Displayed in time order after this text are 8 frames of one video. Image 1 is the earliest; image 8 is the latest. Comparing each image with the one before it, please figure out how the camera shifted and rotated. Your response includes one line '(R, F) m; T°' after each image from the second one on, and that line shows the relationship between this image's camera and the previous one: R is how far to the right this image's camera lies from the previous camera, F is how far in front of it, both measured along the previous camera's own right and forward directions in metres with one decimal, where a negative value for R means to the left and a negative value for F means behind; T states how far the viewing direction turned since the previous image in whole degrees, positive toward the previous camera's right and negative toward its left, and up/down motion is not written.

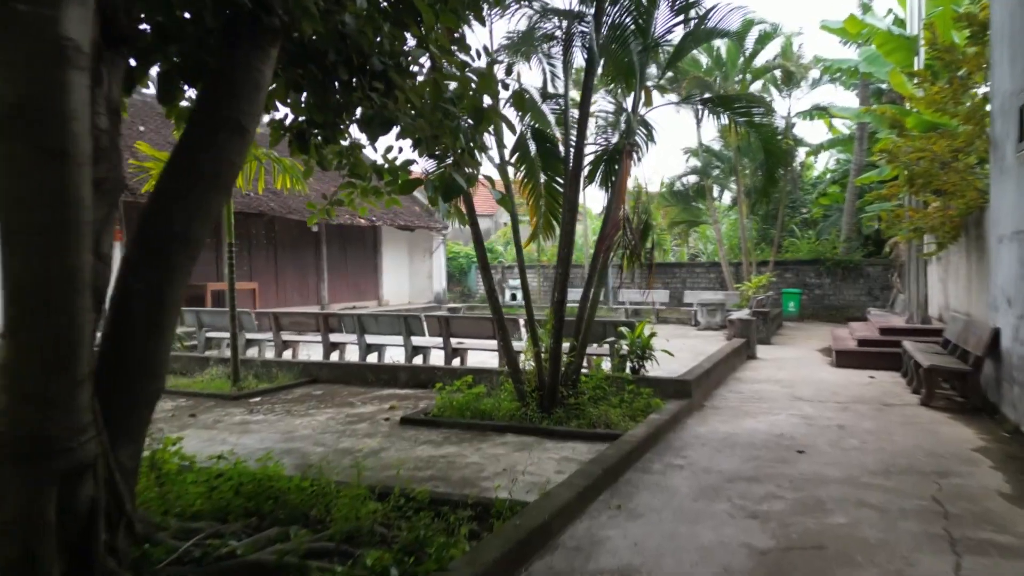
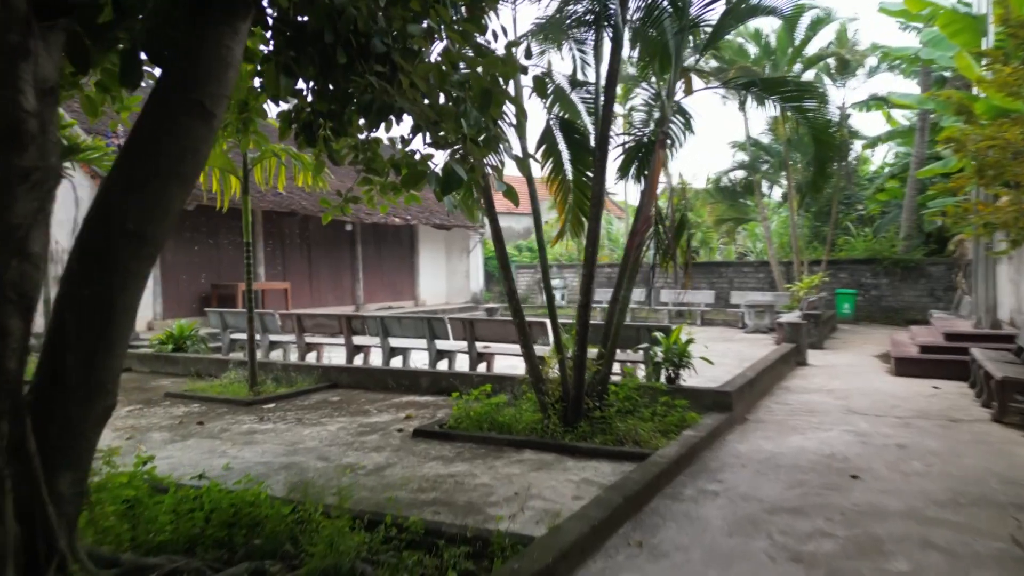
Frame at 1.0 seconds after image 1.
(+0.2, +0.4) m; -4°
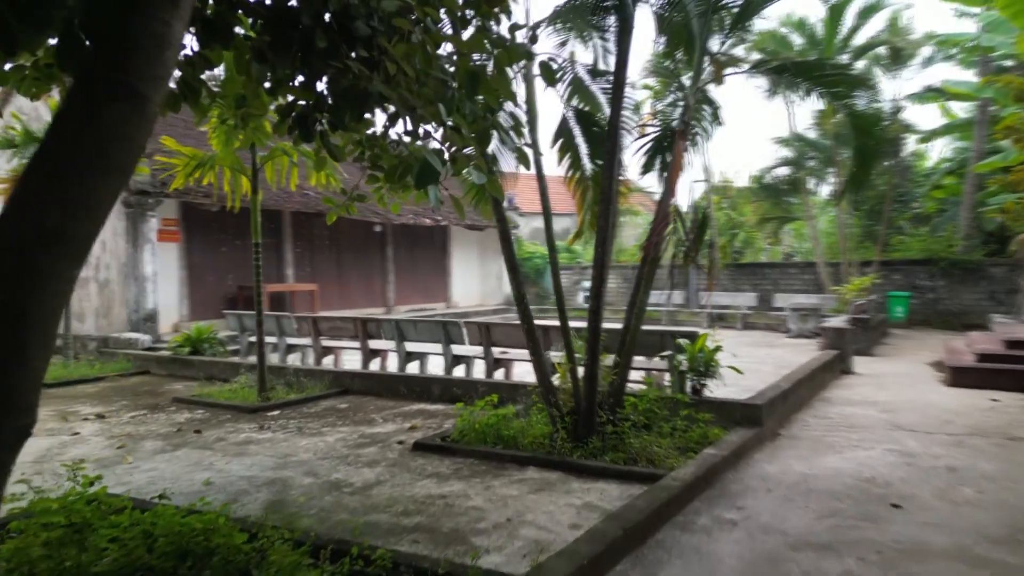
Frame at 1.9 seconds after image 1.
(+0.3, +0.4) m; -4°
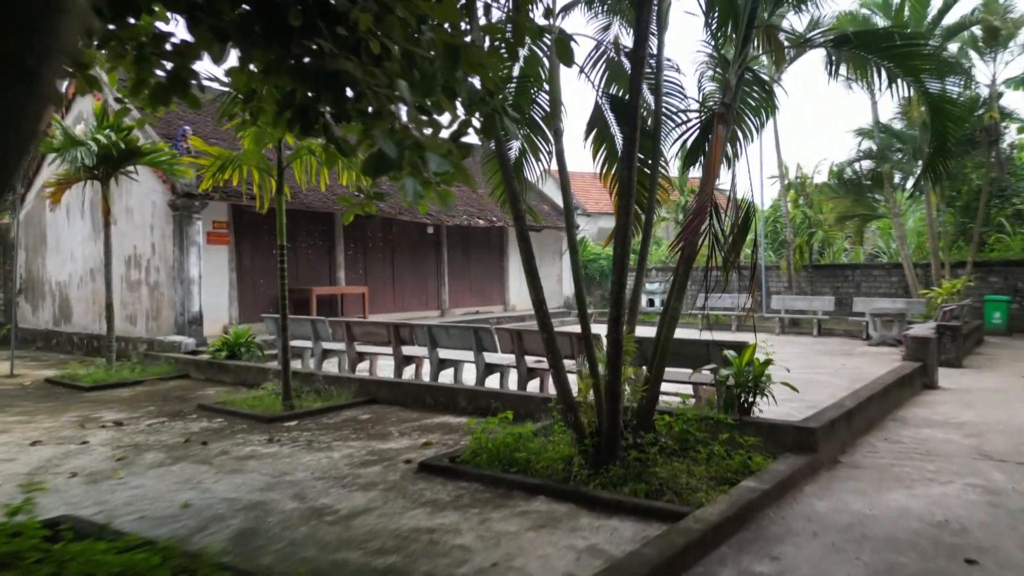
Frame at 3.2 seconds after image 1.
(+0.4, +0.5) m; -6°
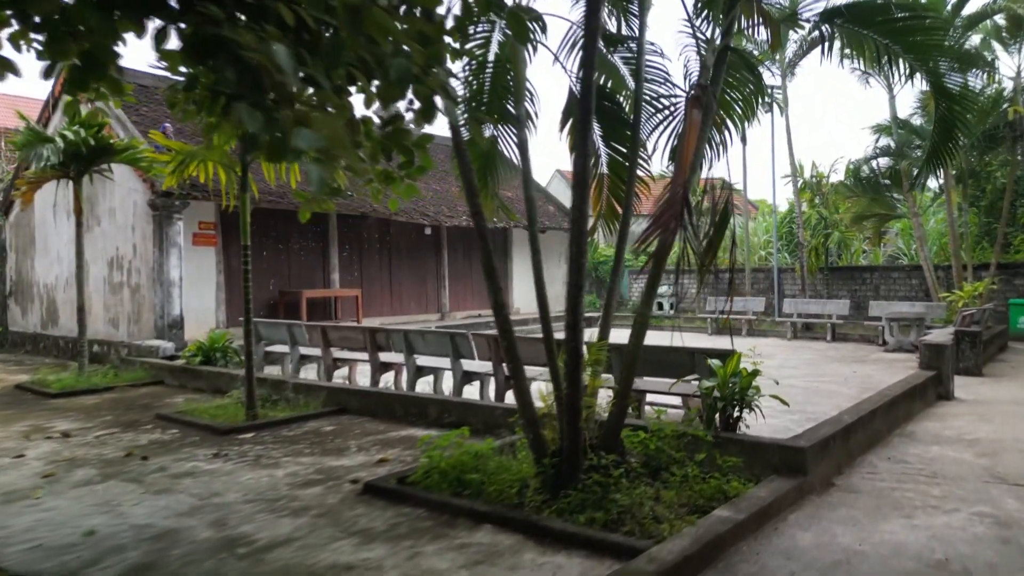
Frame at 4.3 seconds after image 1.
(+0.4, +0.4) m; -2°
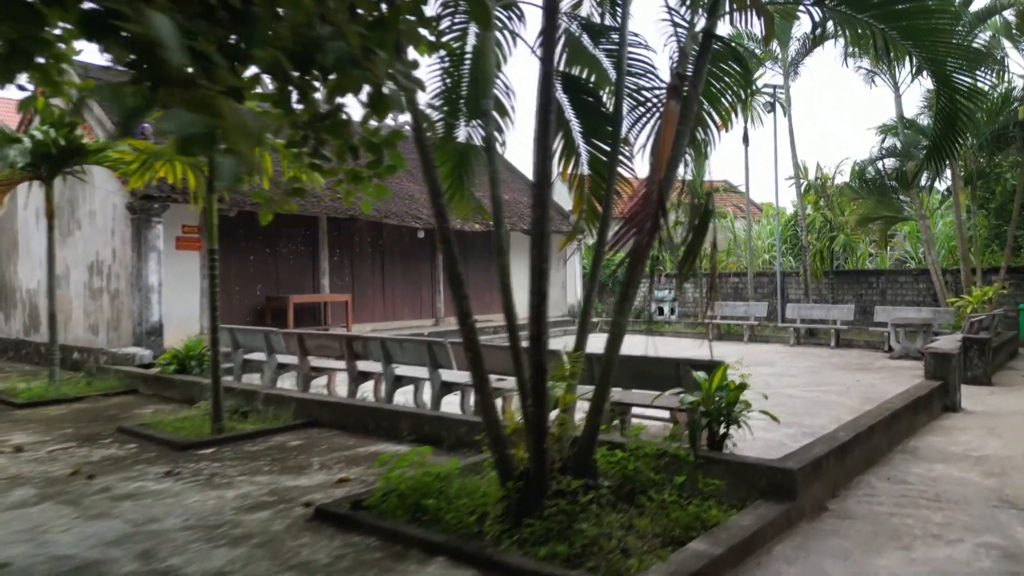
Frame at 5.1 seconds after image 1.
(+0.2, +0.3) m; -1°
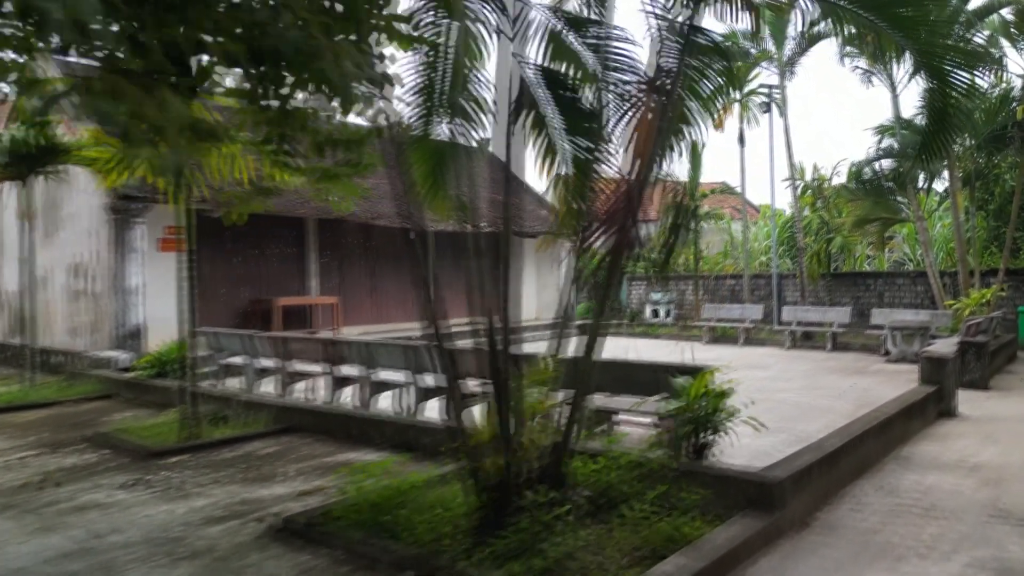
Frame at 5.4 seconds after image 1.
(+0.1, +0.2) m; 0°
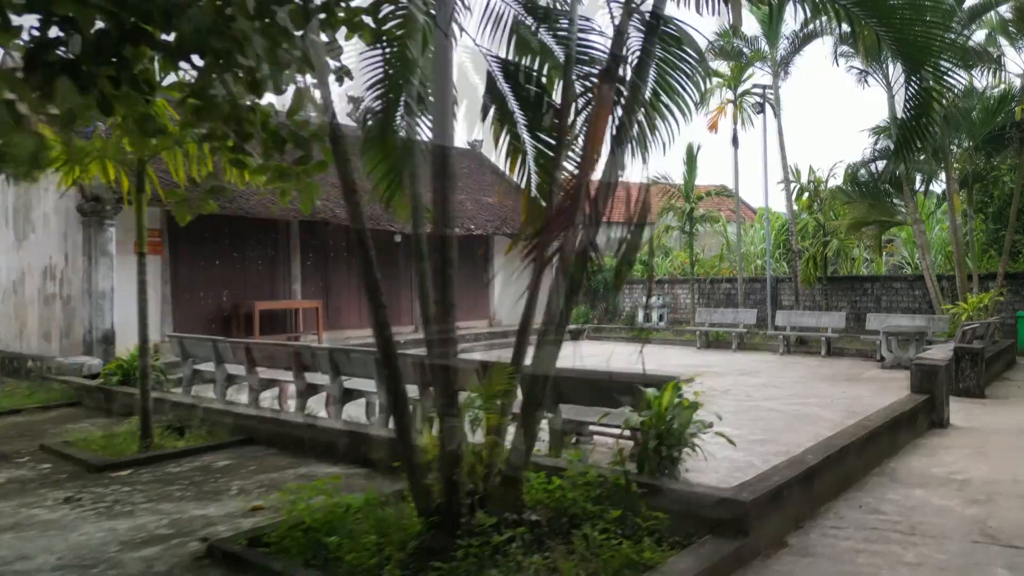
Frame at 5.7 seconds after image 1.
(+0.2, +0.2) m; 0°
